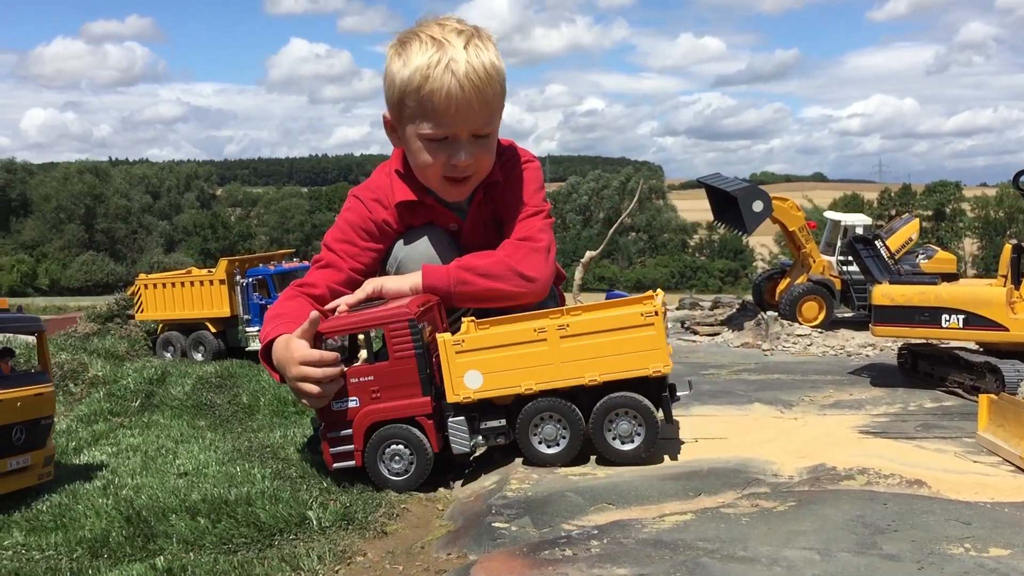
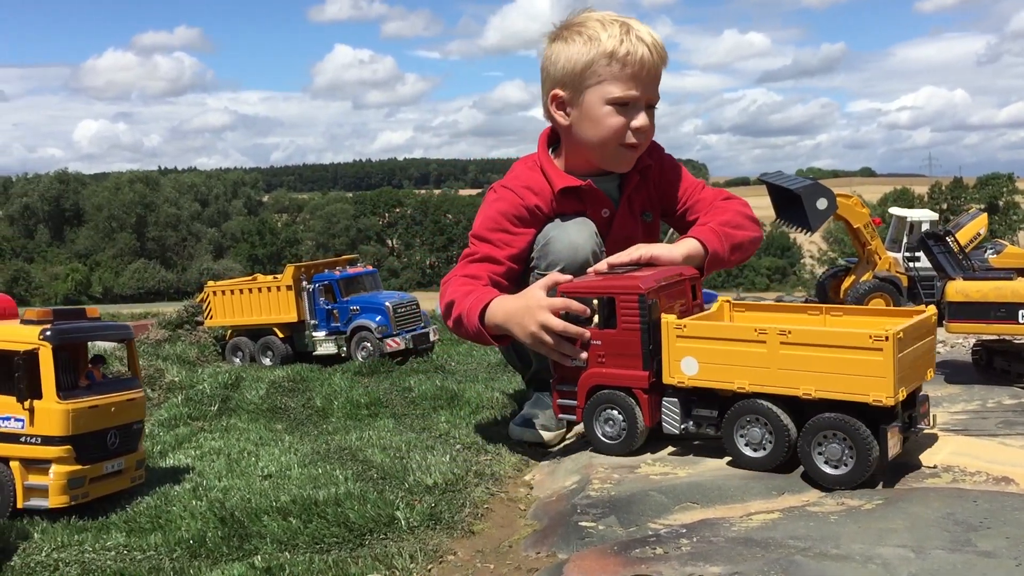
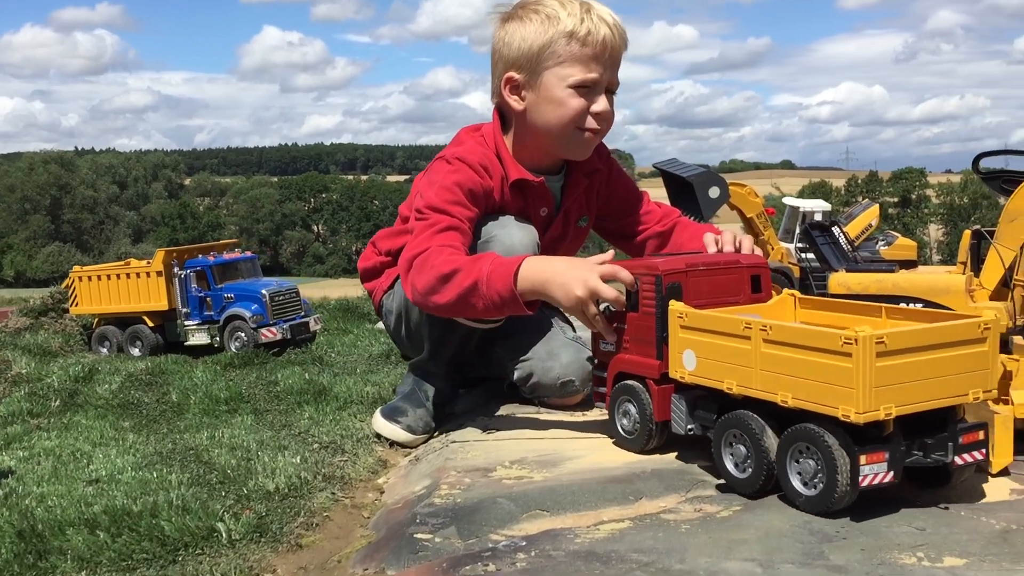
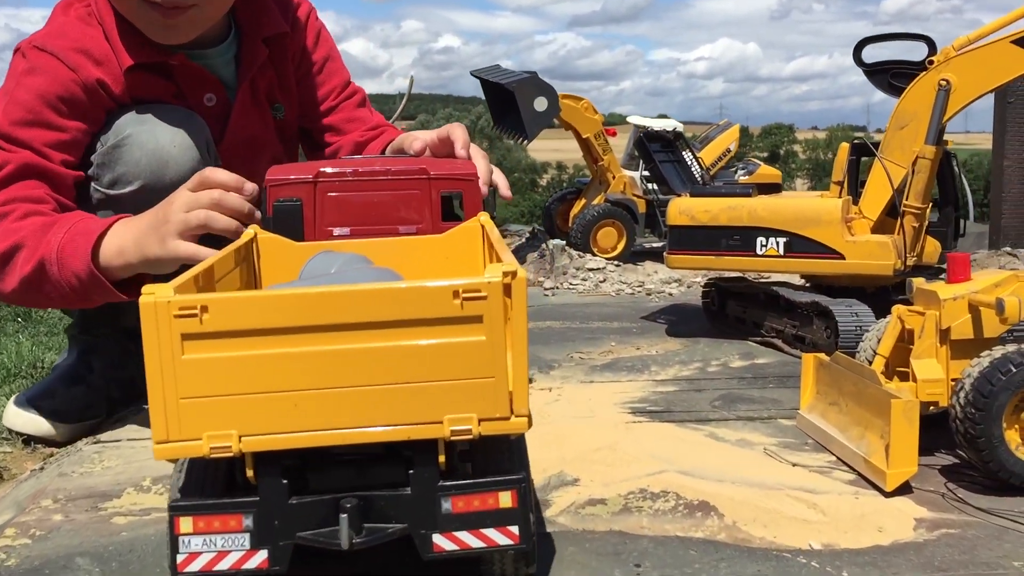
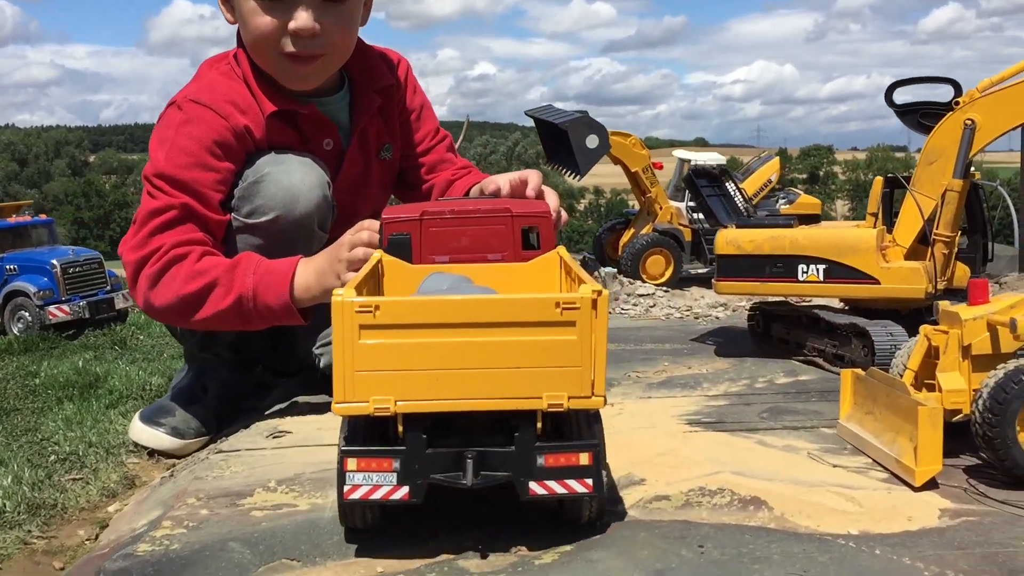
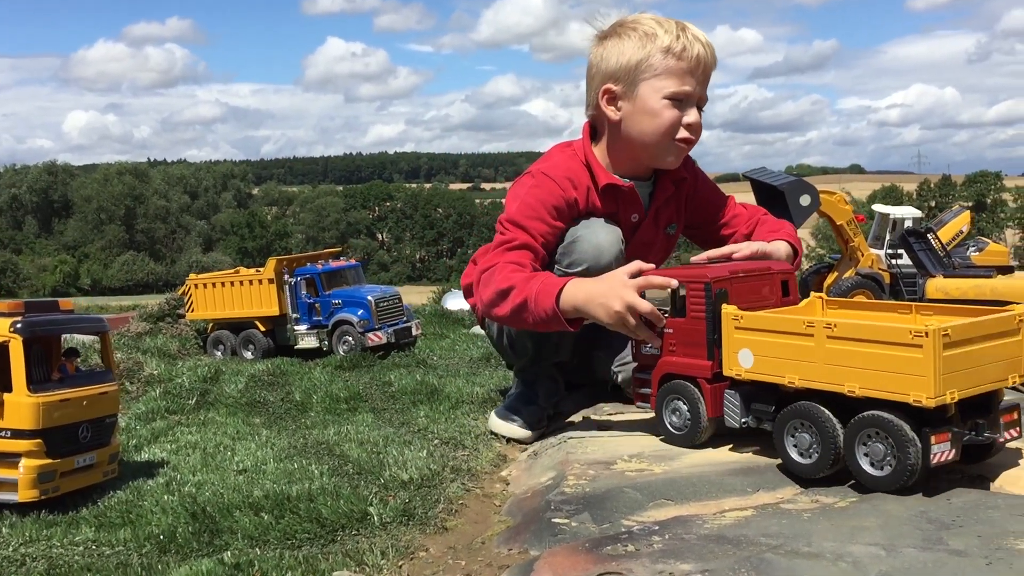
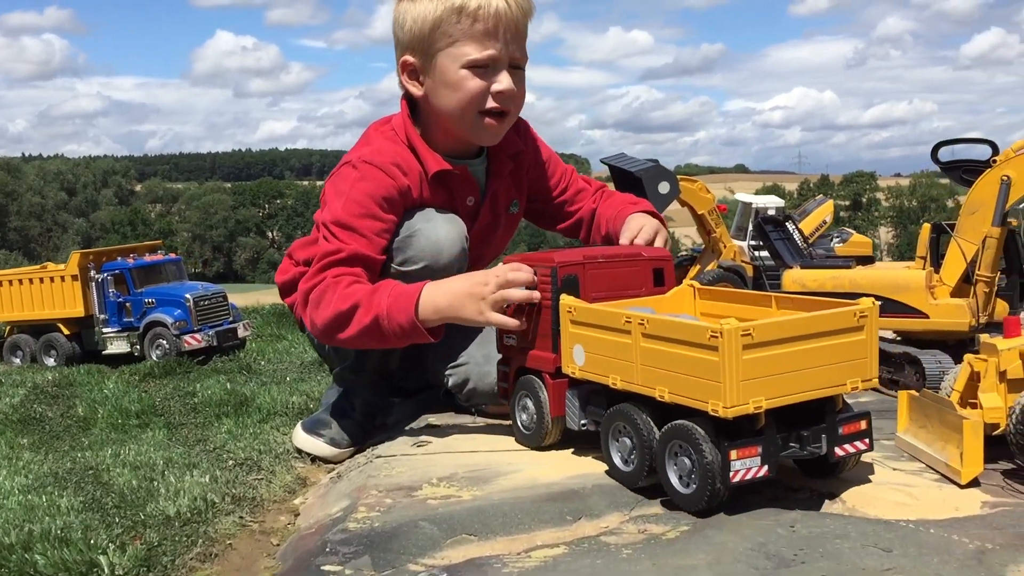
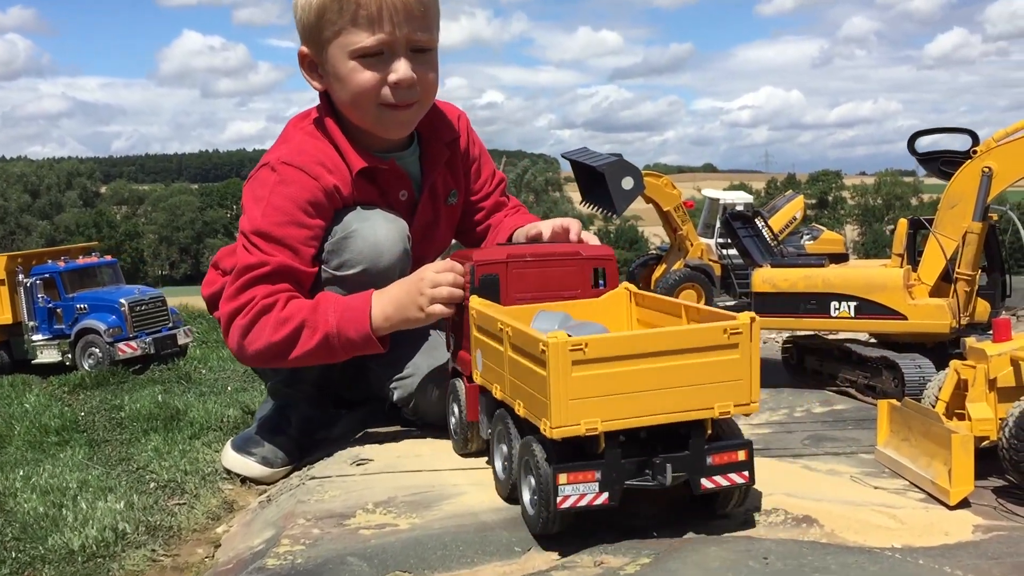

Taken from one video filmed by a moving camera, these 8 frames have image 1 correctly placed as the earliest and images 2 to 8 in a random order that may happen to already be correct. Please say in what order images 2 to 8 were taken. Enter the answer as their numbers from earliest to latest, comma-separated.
2, 6, 3, 7, 8, 5, 4
